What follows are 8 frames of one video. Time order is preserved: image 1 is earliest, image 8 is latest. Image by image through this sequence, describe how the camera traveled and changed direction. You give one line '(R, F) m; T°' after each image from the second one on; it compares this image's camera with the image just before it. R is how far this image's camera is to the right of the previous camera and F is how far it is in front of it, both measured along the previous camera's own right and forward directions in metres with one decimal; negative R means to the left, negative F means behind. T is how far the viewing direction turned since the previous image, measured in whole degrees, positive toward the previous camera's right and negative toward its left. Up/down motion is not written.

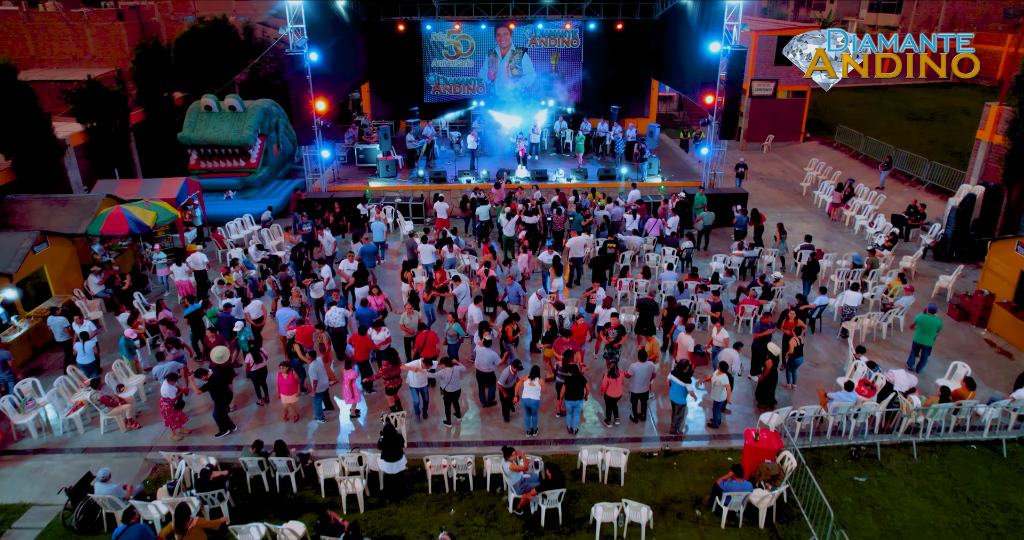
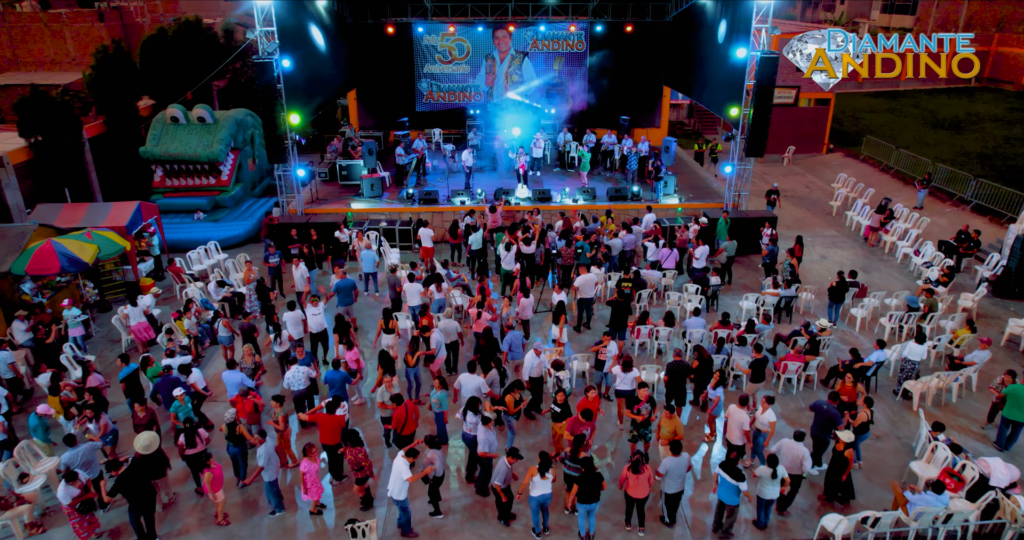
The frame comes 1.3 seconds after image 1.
(0.0, +2.0) m; 0°
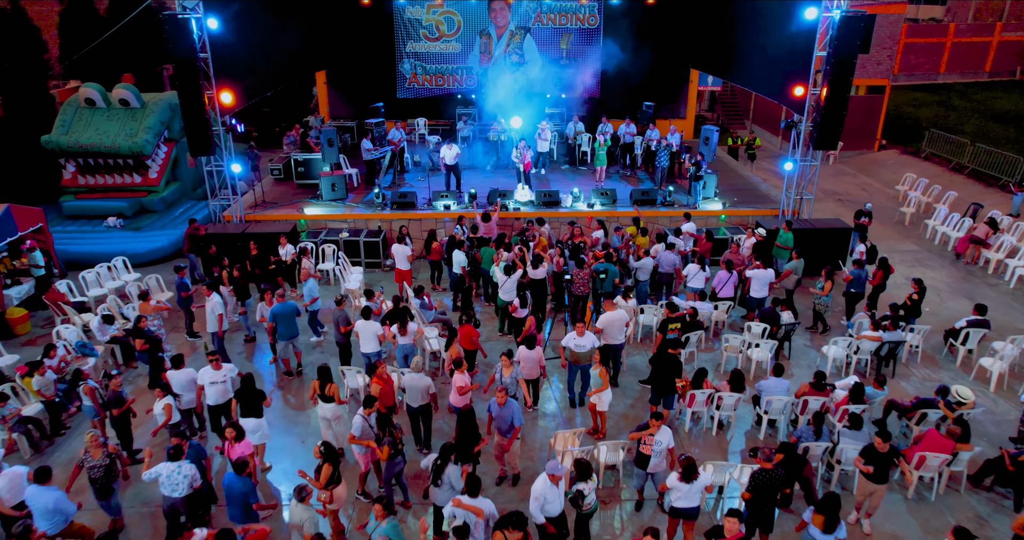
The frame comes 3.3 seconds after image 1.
(0.0, +3.7) m; 0°
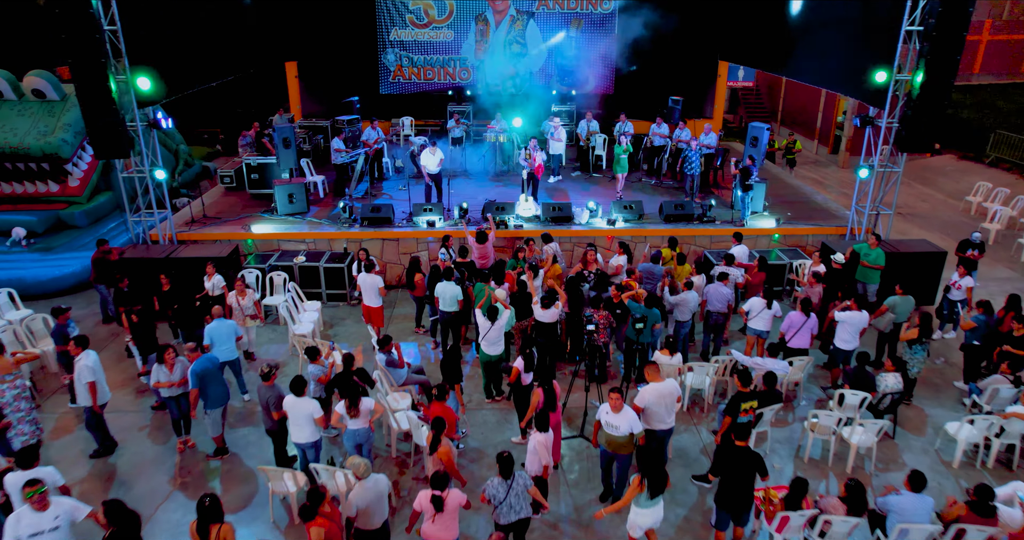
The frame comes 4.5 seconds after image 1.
(0.0, +2.8) m; 0°
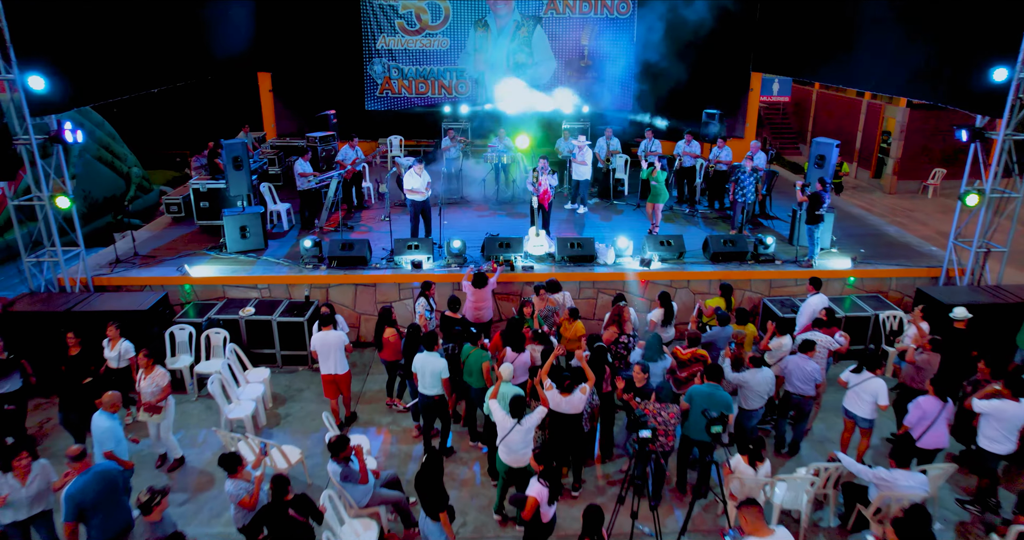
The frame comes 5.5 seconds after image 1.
(-0.1, +2.3) m; 0°
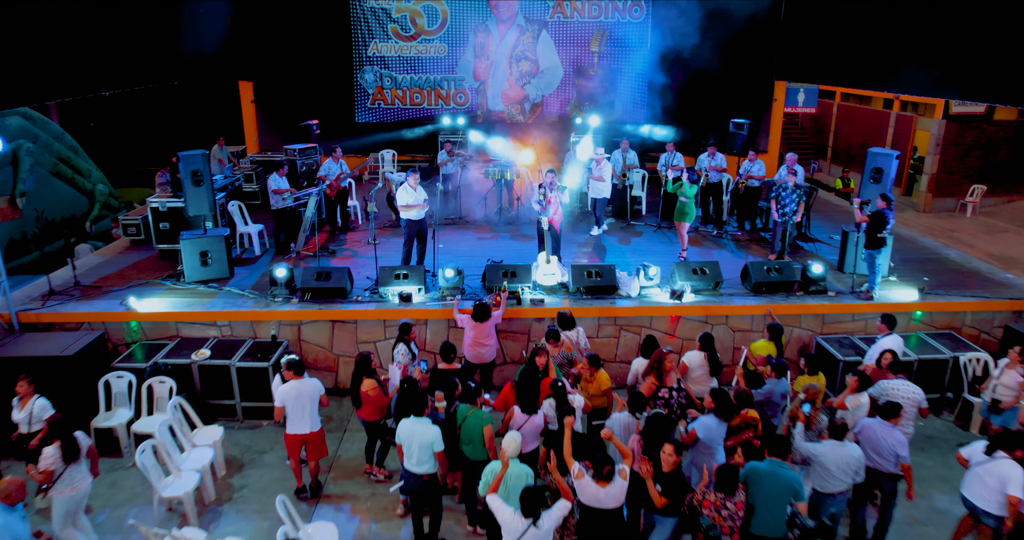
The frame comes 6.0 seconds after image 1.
(-0.1, +1.3) m; 0°
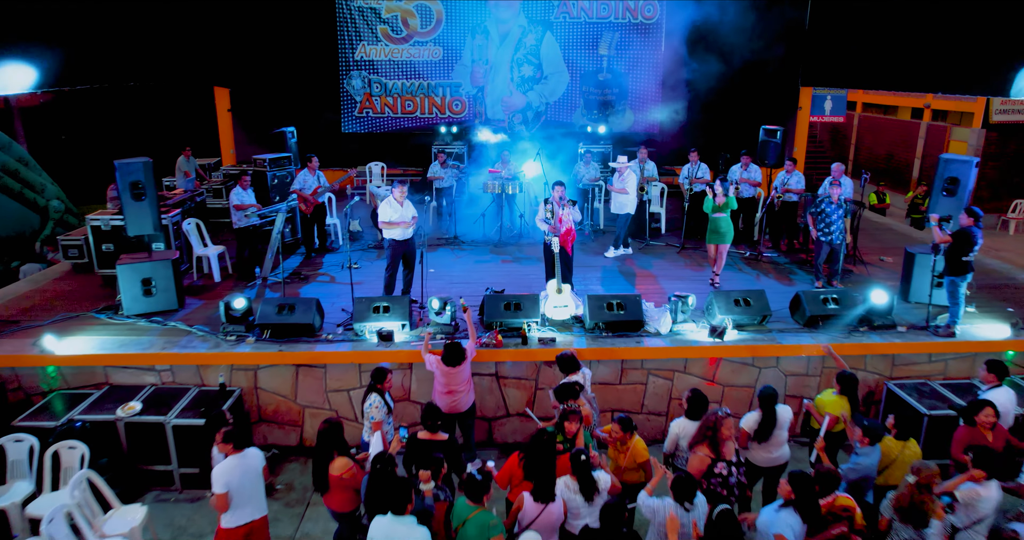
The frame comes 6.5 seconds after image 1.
(0.0, +1.3) m; 0°
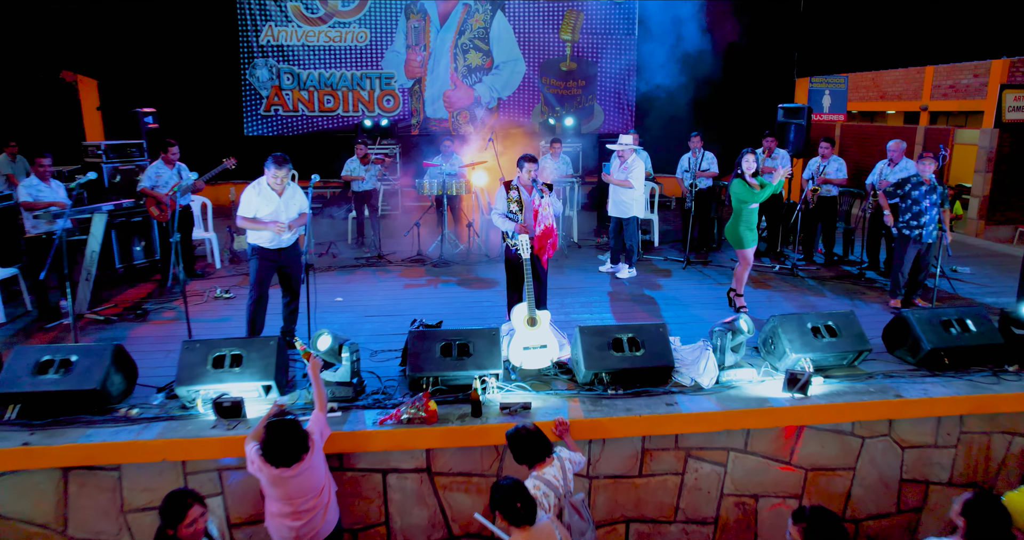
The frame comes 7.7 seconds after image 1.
(+0.1, +2.5) m; +4°
